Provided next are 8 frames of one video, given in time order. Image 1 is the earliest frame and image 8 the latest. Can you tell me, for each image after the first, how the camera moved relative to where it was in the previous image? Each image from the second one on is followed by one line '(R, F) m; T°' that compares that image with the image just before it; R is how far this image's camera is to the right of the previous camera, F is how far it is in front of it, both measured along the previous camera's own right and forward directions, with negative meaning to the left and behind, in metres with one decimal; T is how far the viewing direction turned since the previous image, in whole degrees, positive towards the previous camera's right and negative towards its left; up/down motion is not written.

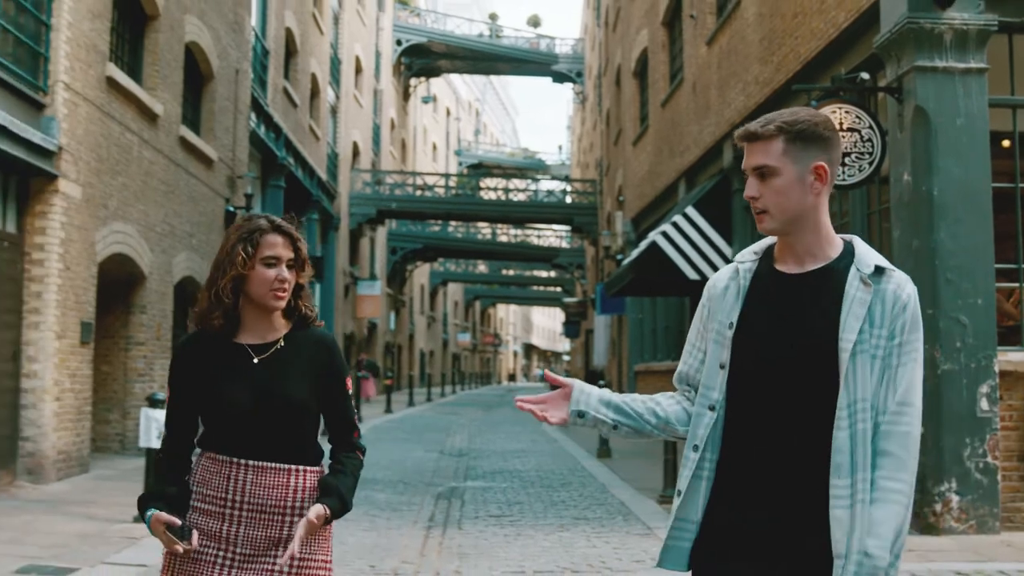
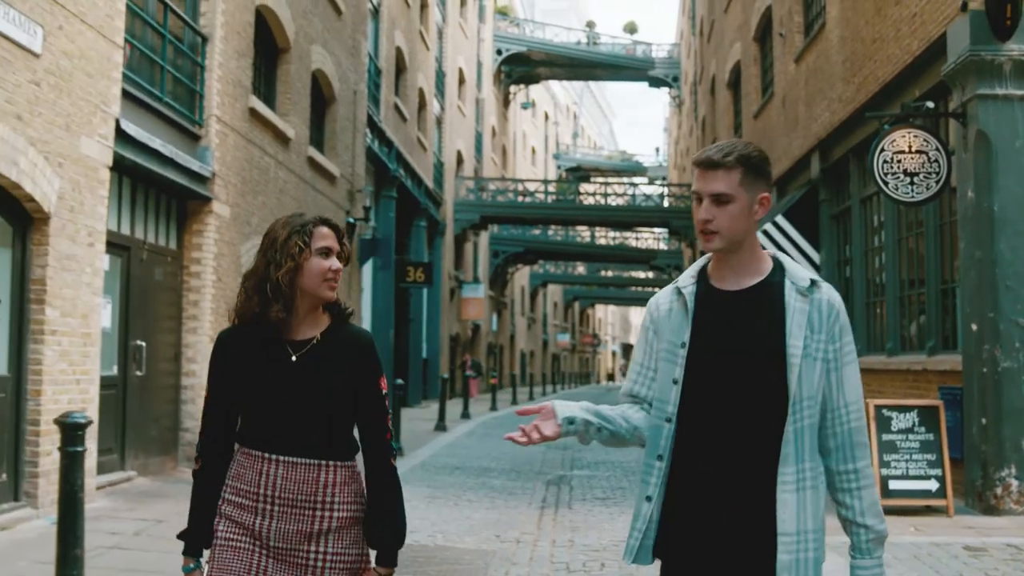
(0.0, -1.1) m; -6°
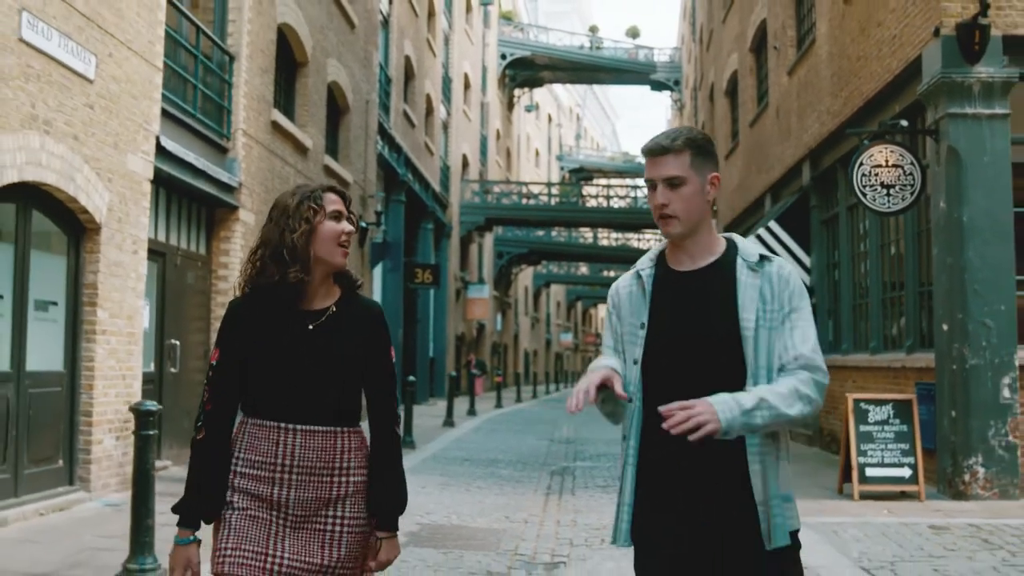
(0.0, -0.7) m; 0°
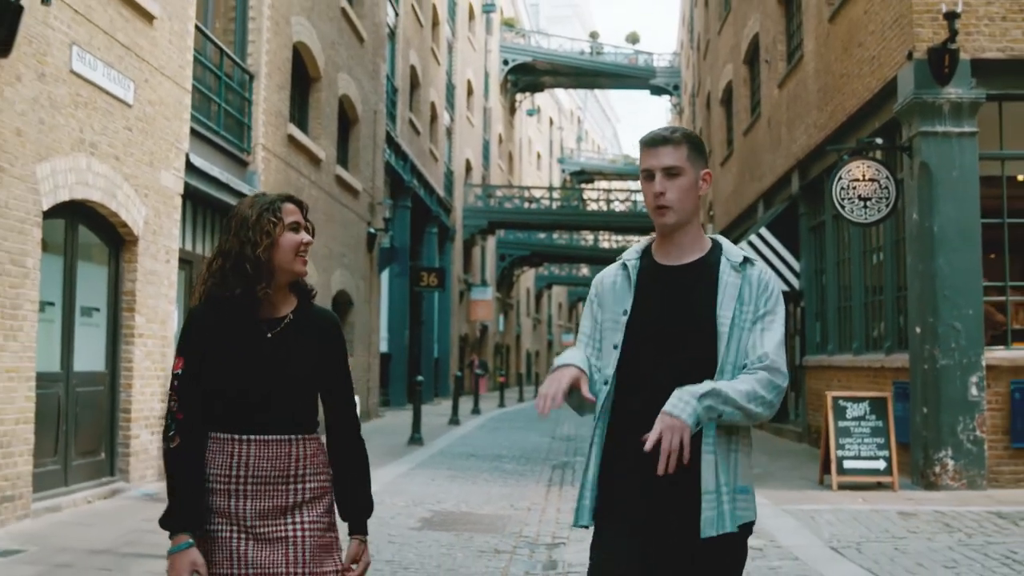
(0.0, -0.7) m; 0°
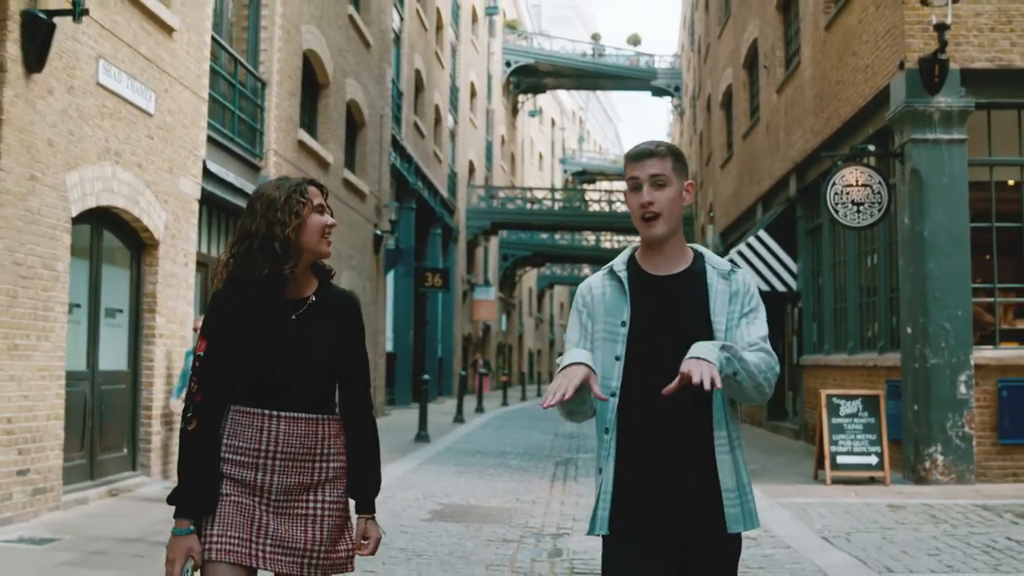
(0.0, -0.4) m; 0°
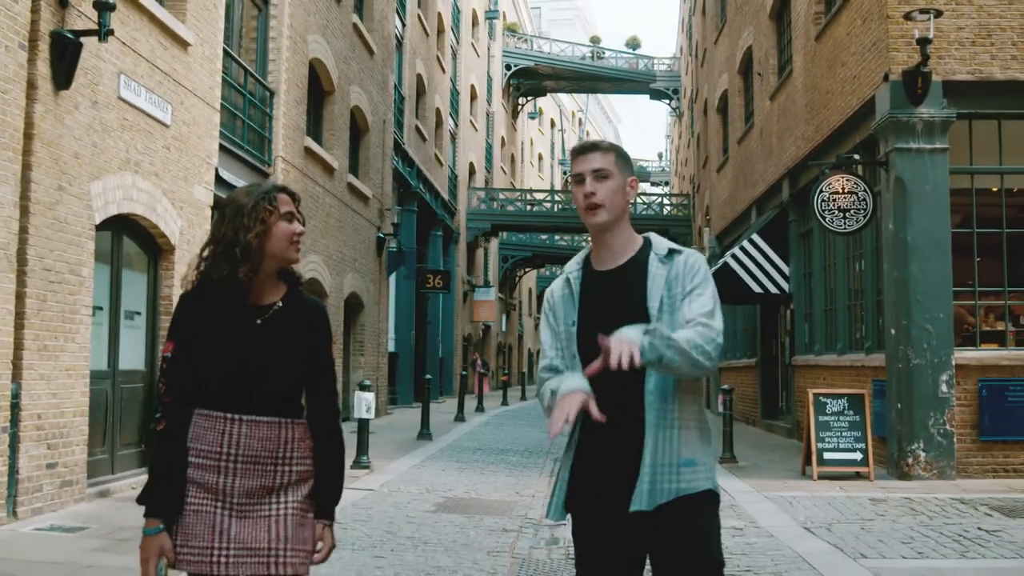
(0.0, -0.4) m; 0°
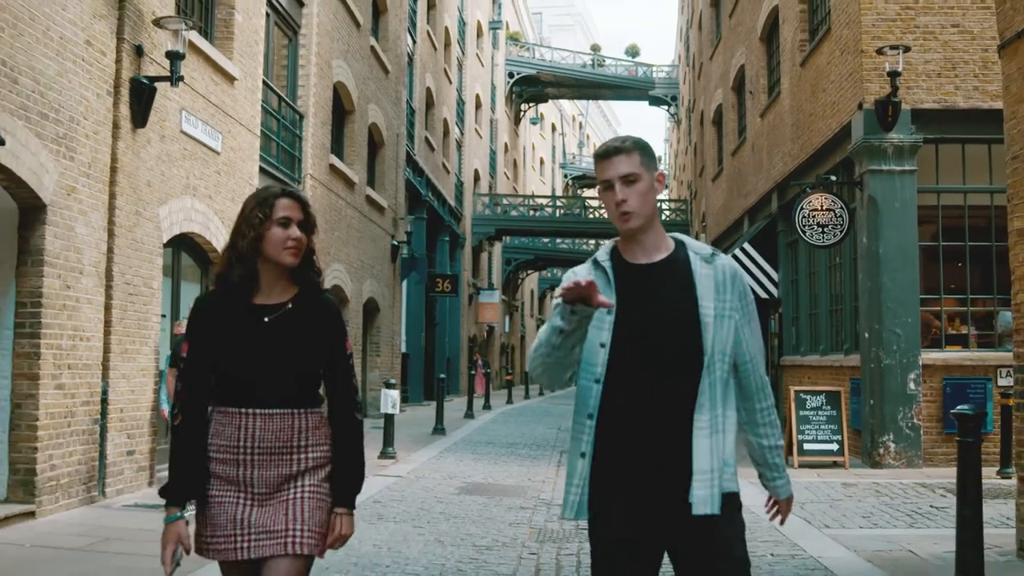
(-0.1, -1.2) m; 0°
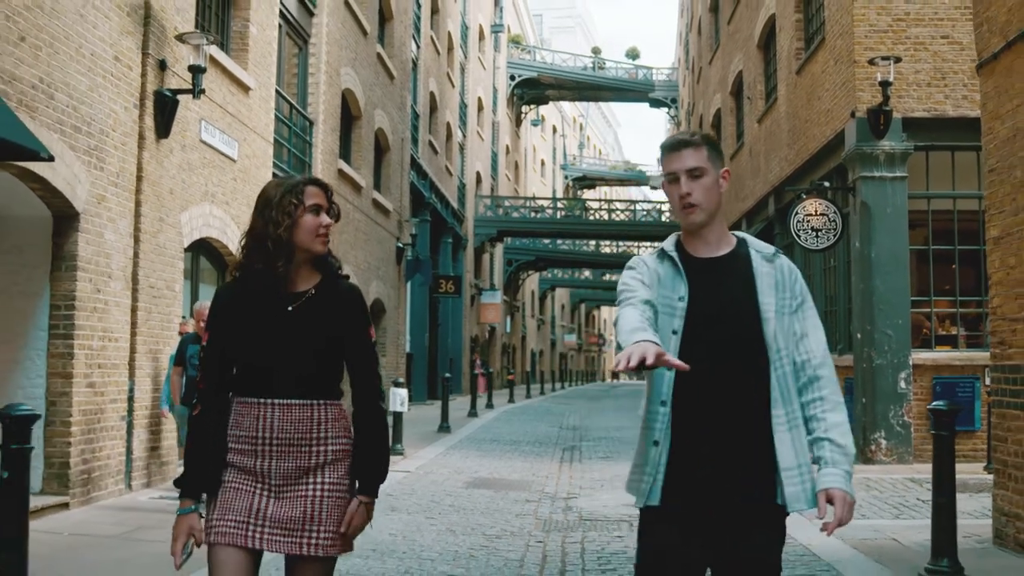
(-0.1, -0.4) m; 0°
